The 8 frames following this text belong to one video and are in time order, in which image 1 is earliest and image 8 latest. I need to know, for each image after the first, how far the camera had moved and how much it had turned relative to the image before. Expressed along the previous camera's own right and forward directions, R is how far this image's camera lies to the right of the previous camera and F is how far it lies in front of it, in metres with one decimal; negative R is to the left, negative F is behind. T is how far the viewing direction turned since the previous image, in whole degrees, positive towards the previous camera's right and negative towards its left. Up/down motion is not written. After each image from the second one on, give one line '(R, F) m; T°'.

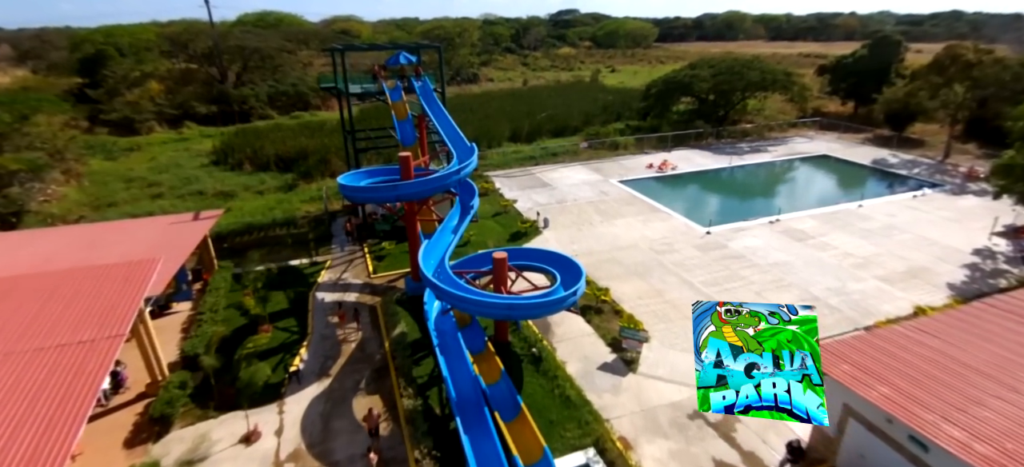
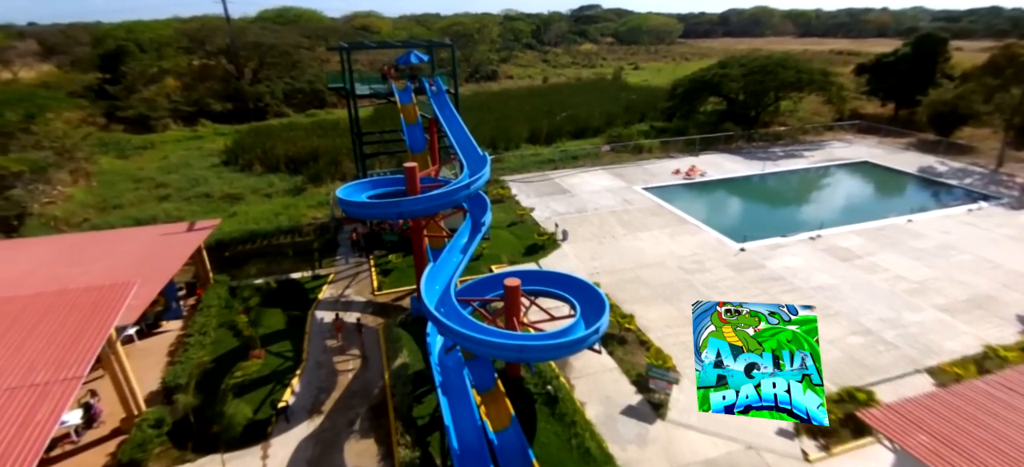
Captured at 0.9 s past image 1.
(+0.1, +1.2) m; -2°
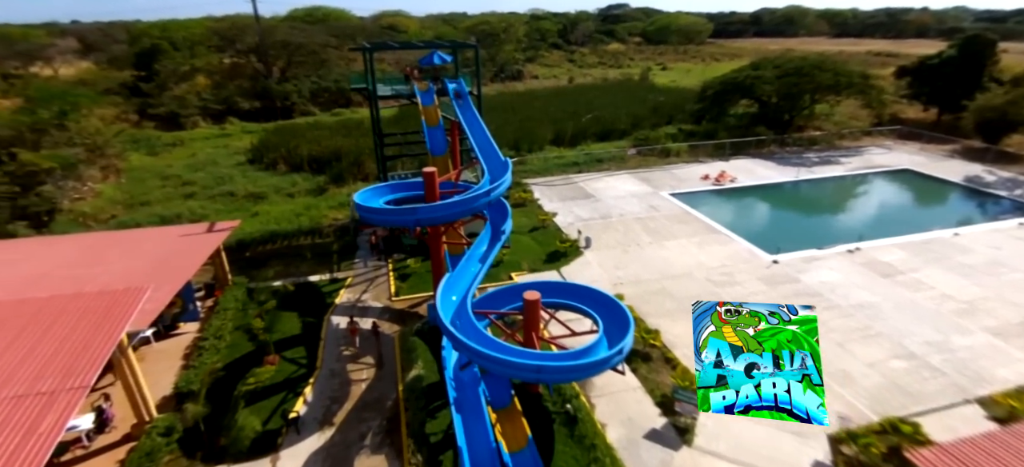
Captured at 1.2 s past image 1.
(0.0, +0.4) m; -3°
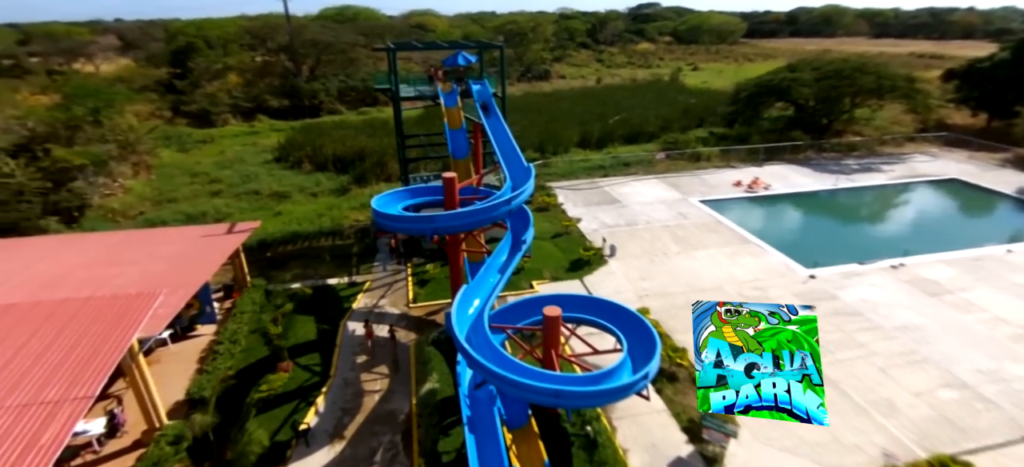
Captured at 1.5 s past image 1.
(0.0, +0.5) m; -3°
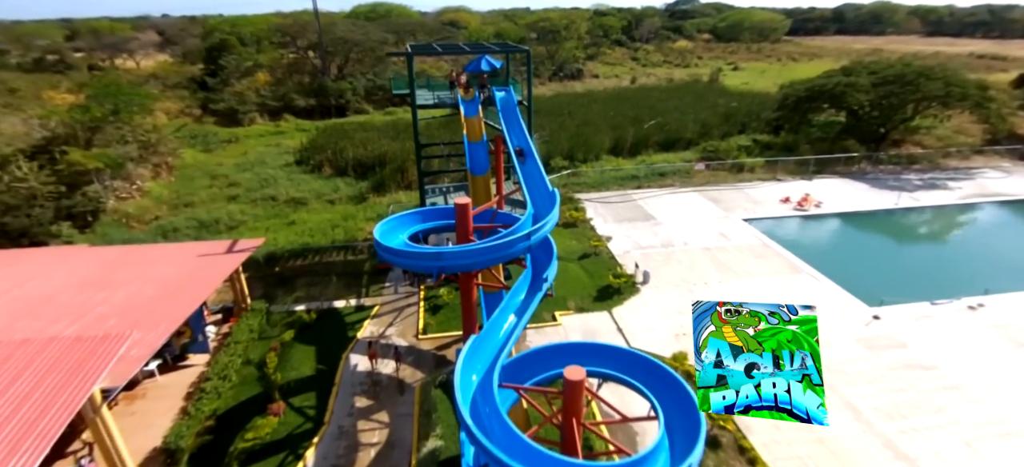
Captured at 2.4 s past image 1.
(+0.1, +1.3) m; -3°
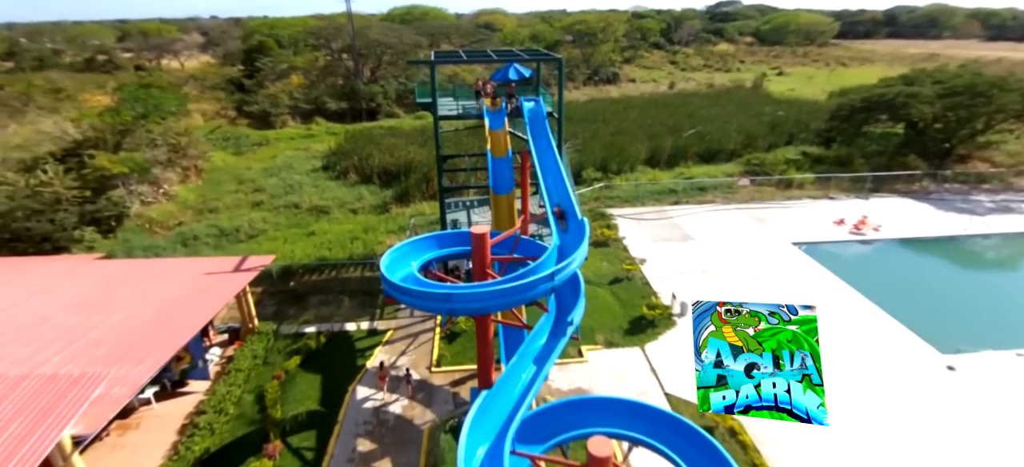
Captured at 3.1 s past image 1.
(+0.1, +1.1) m; -4°
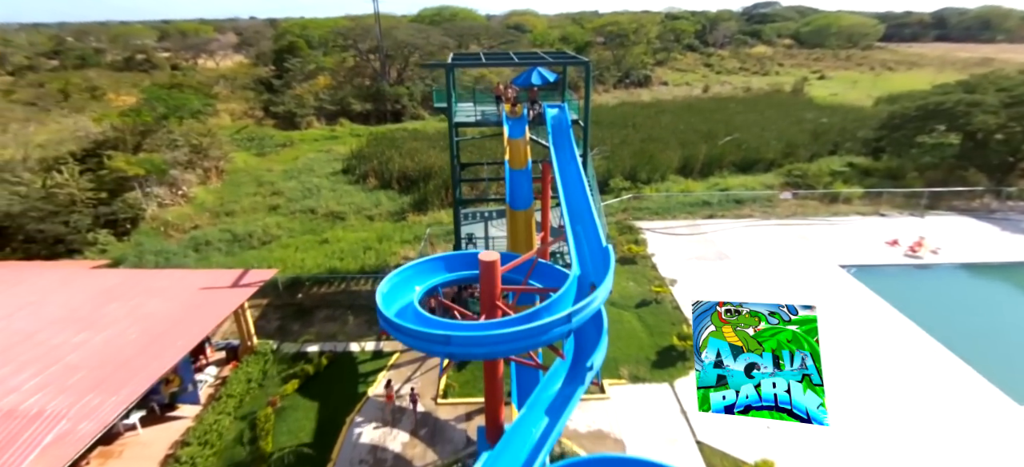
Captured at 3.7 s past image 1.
(+0.2, +1.0) m; -3°
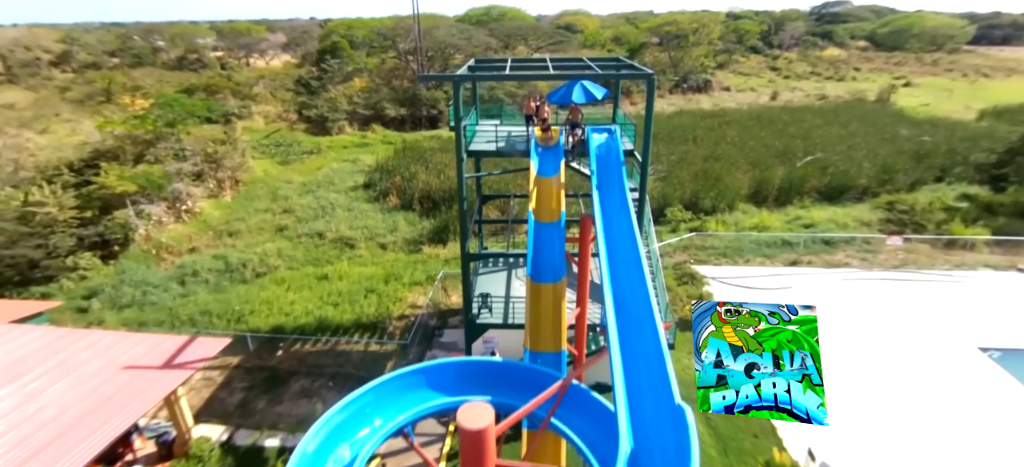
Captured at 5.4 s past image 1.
(+0.3, +3.0) m; -5°
